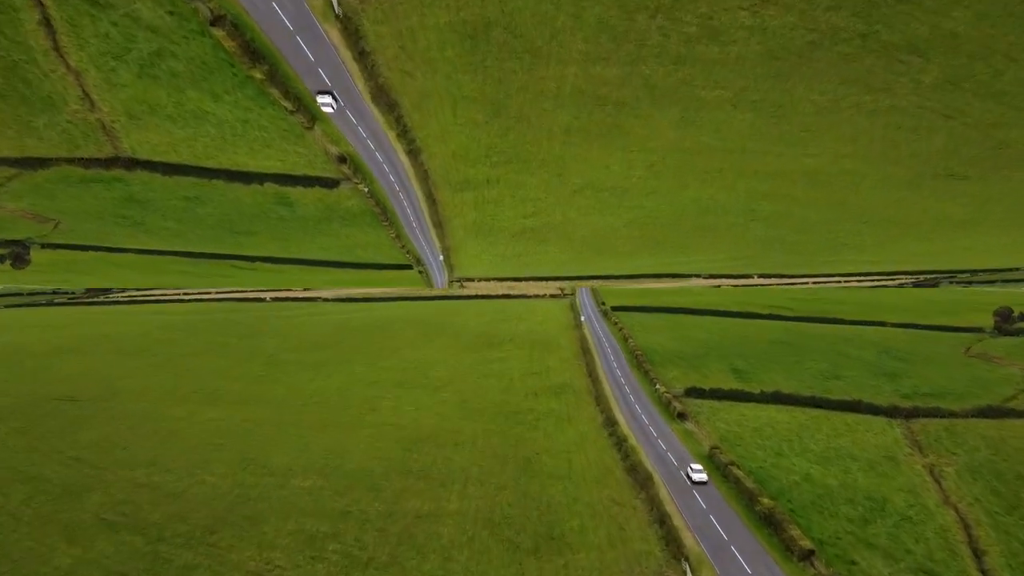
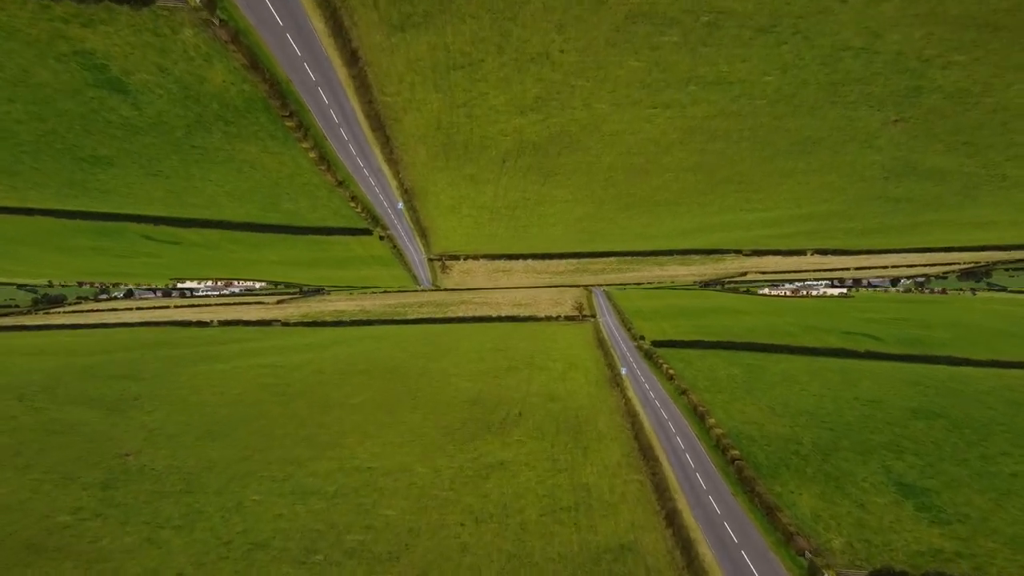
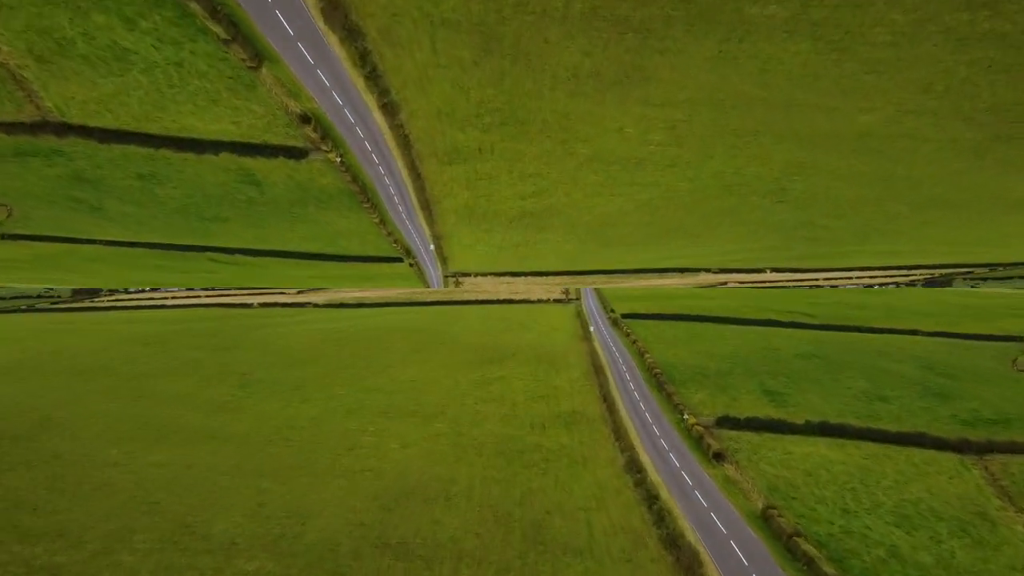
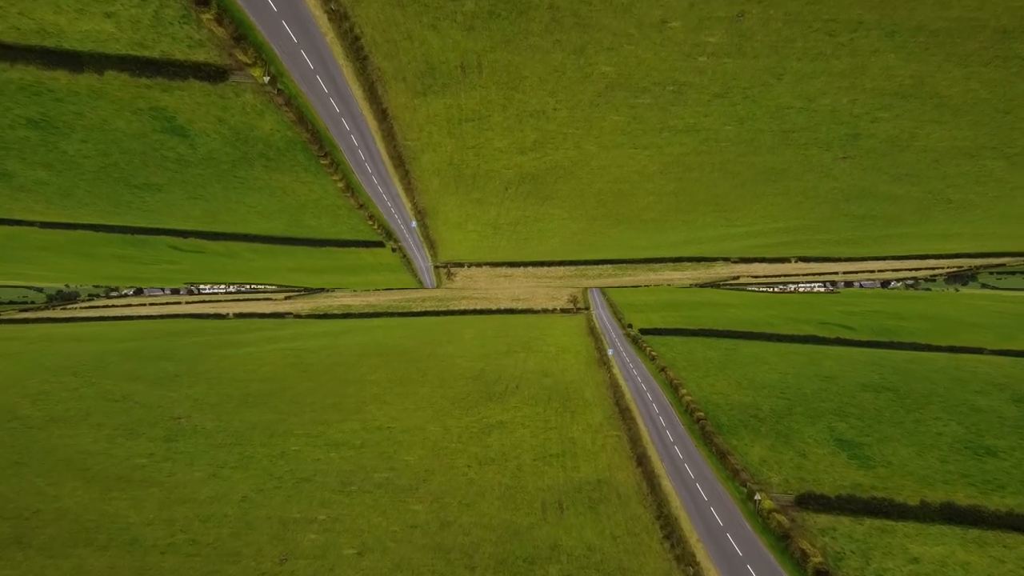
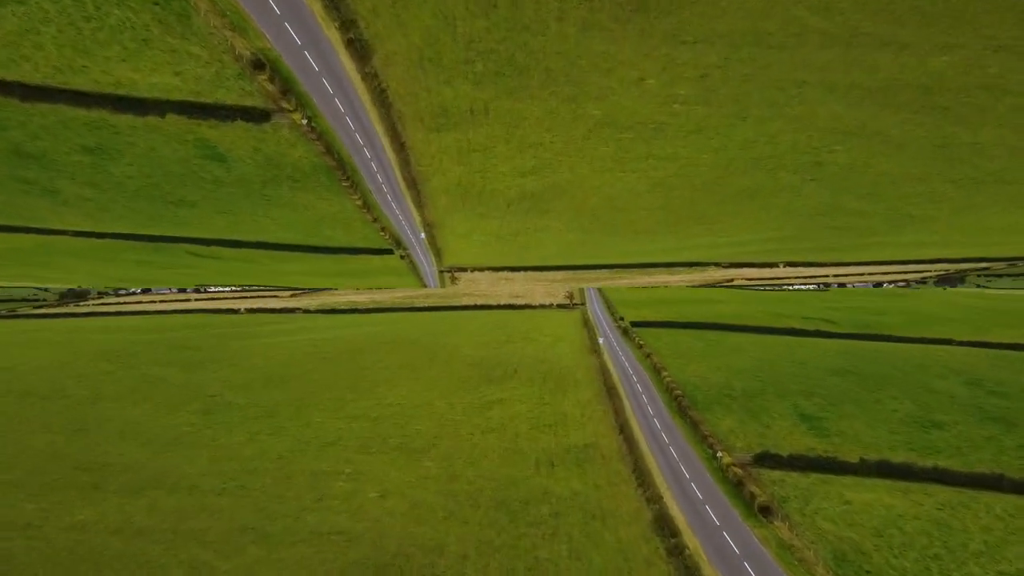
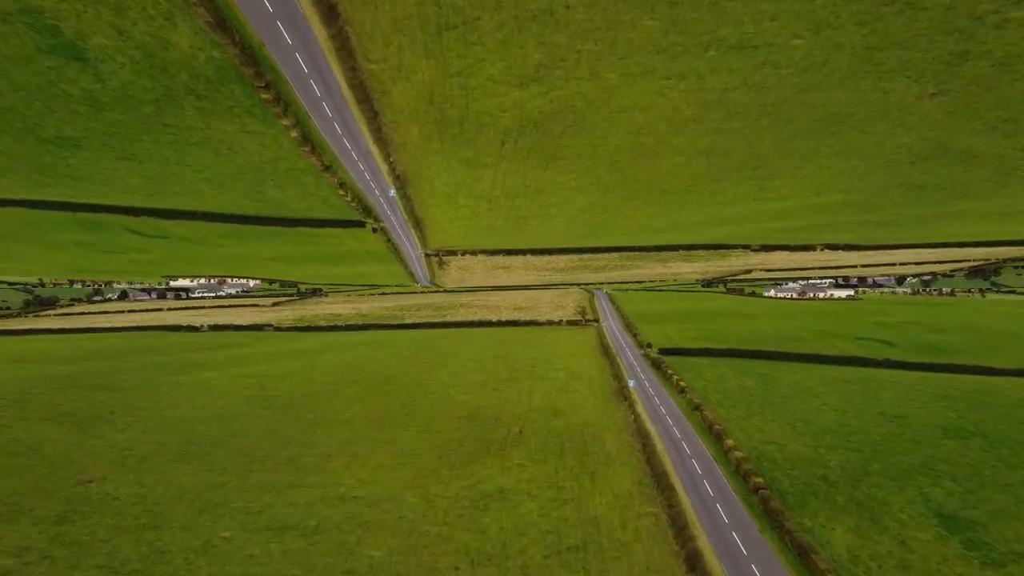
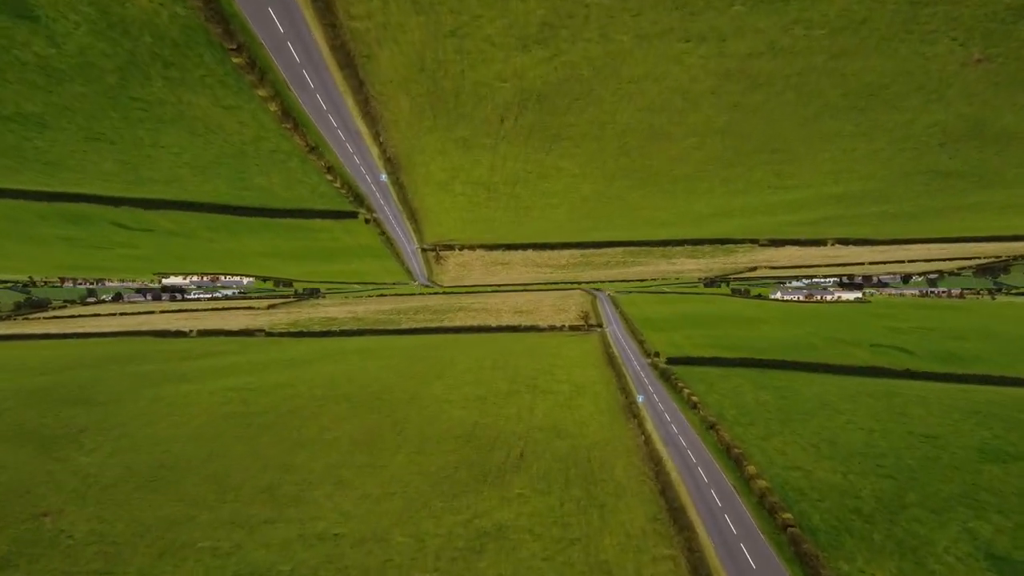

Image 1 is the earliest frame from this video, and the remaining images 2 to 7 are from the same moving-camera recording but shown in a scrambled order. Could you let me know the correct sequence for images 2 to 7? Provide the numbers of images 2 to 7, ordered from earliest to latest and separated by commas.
3, 5, 4, 2, 6, 7
